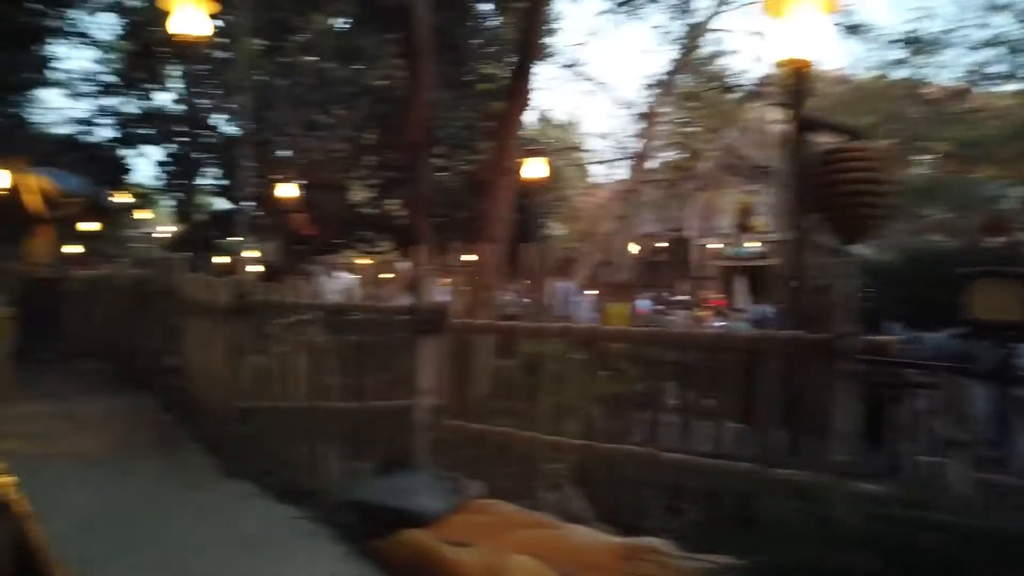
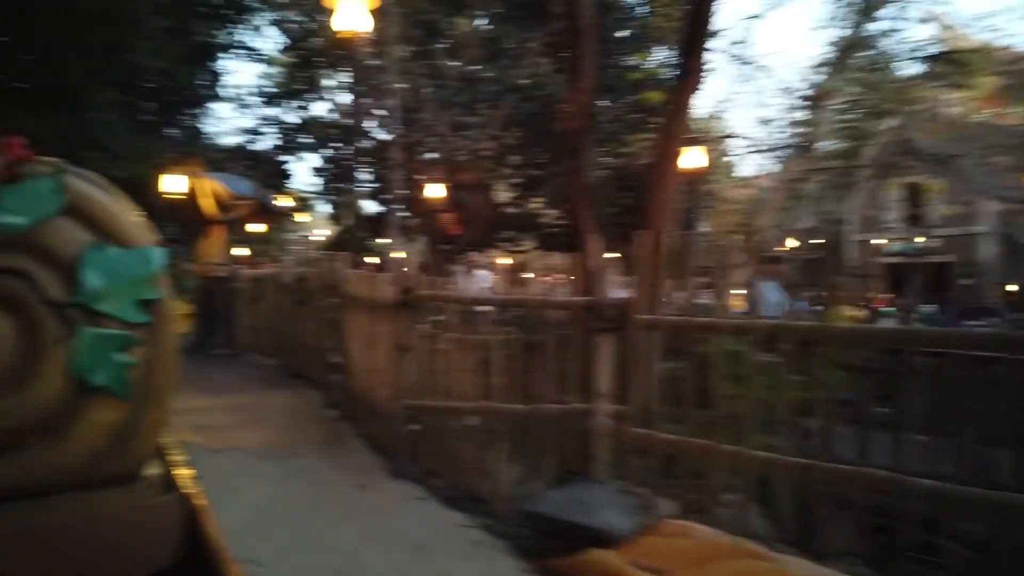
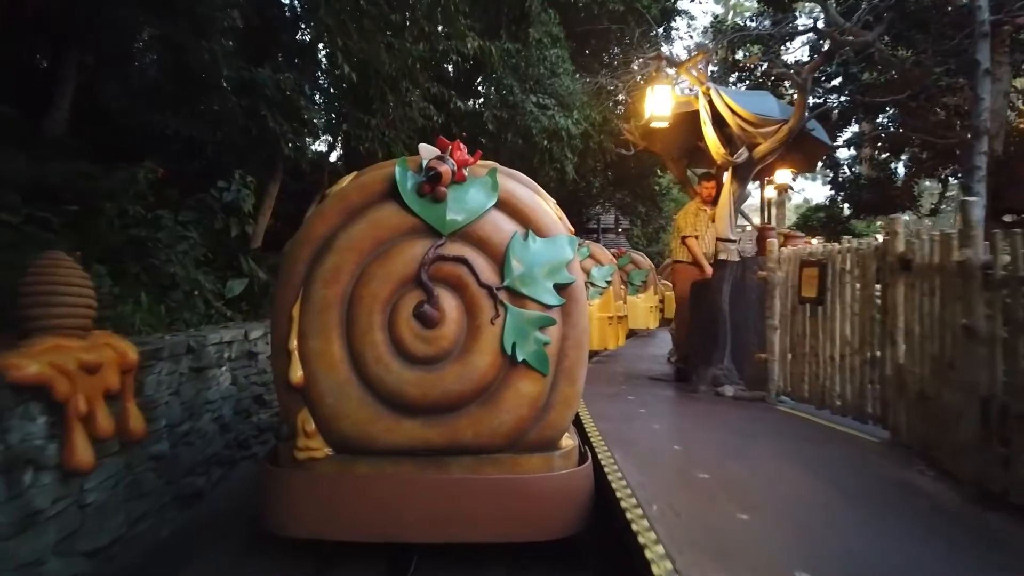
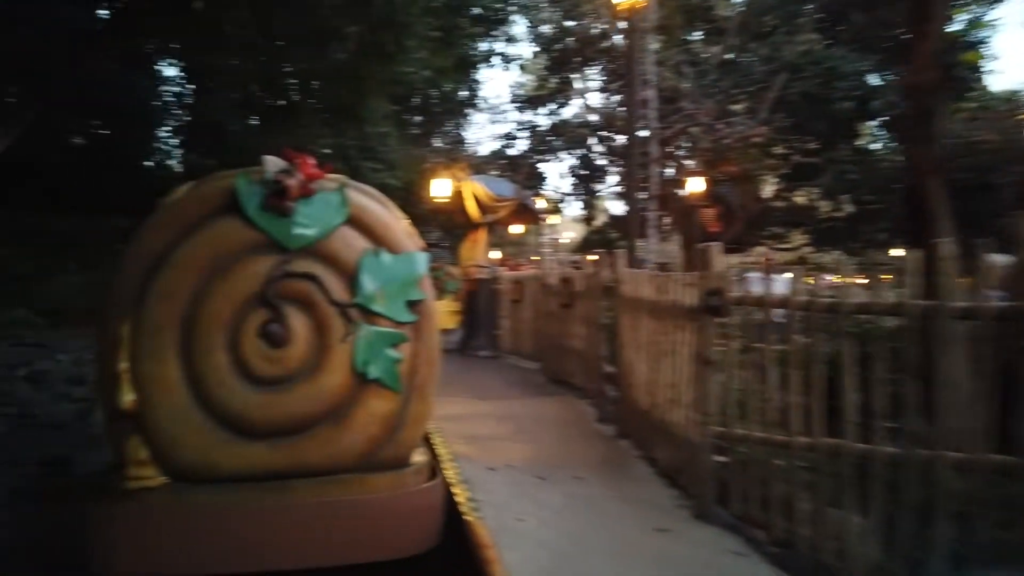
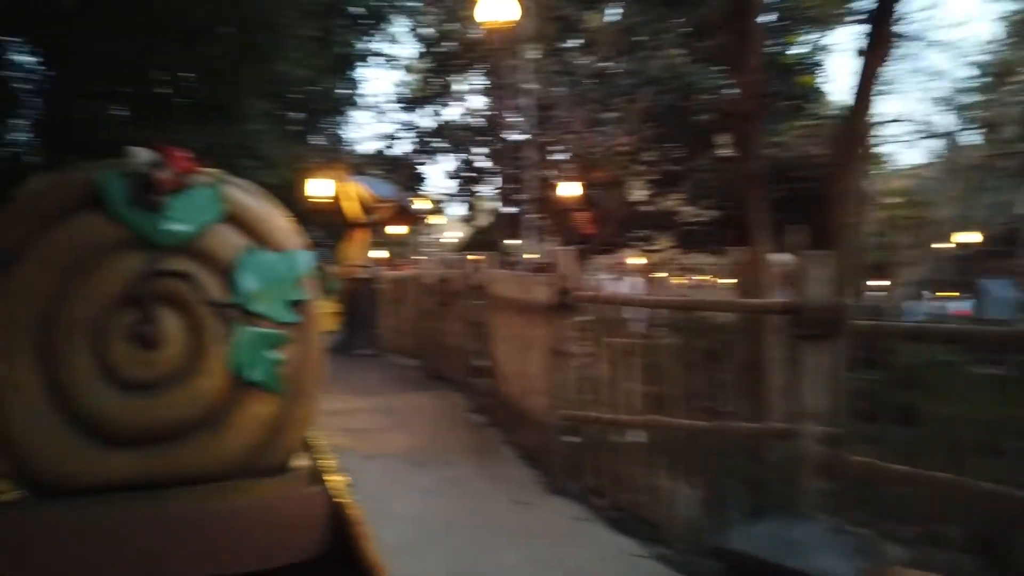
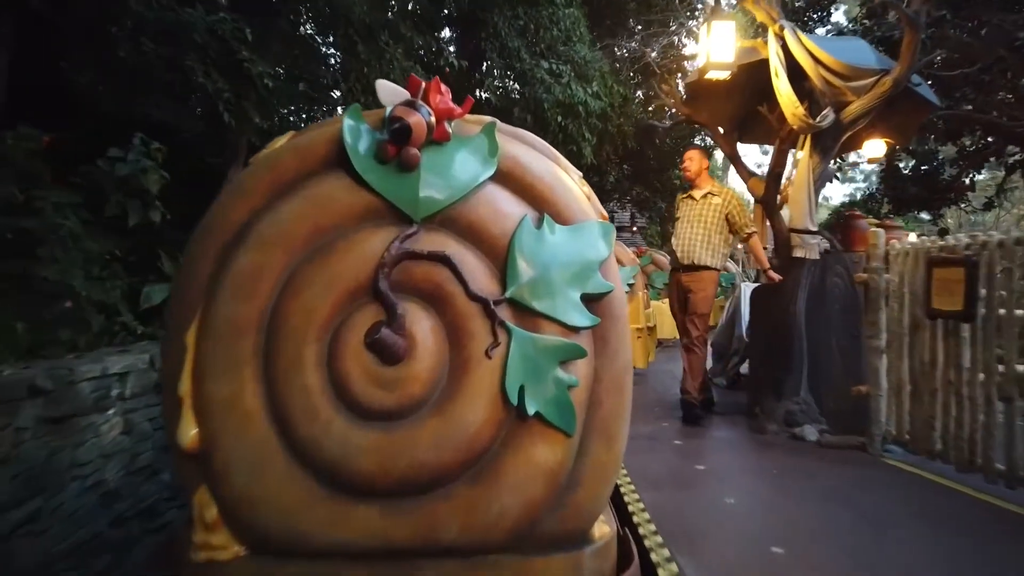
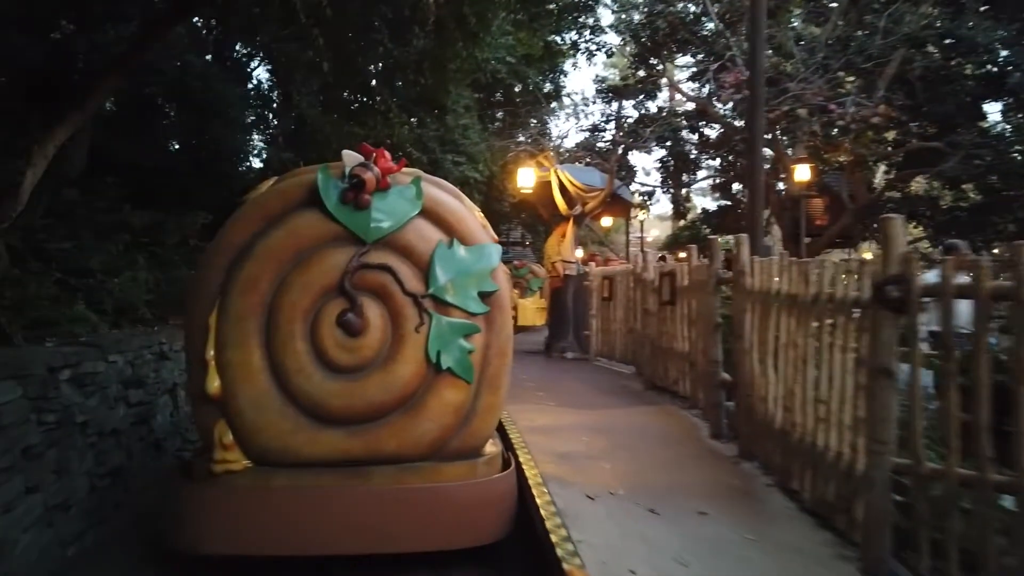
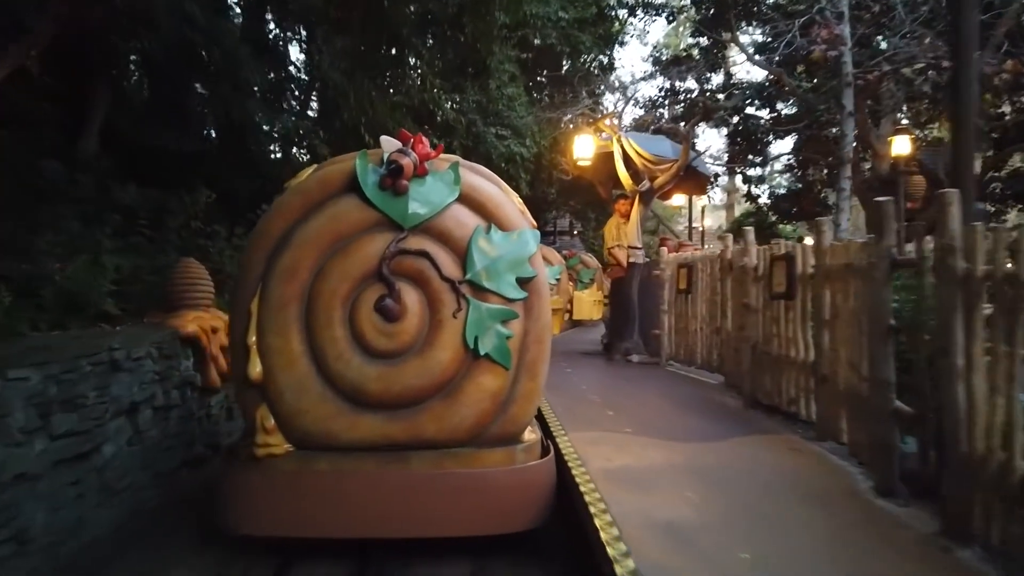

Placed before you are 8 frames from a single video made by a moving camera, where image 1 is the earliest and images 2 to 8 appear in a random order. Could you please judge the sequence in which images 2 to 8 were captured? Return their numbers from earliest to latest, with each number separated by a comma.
2, 5, 4, 7, 8, 3, 6
